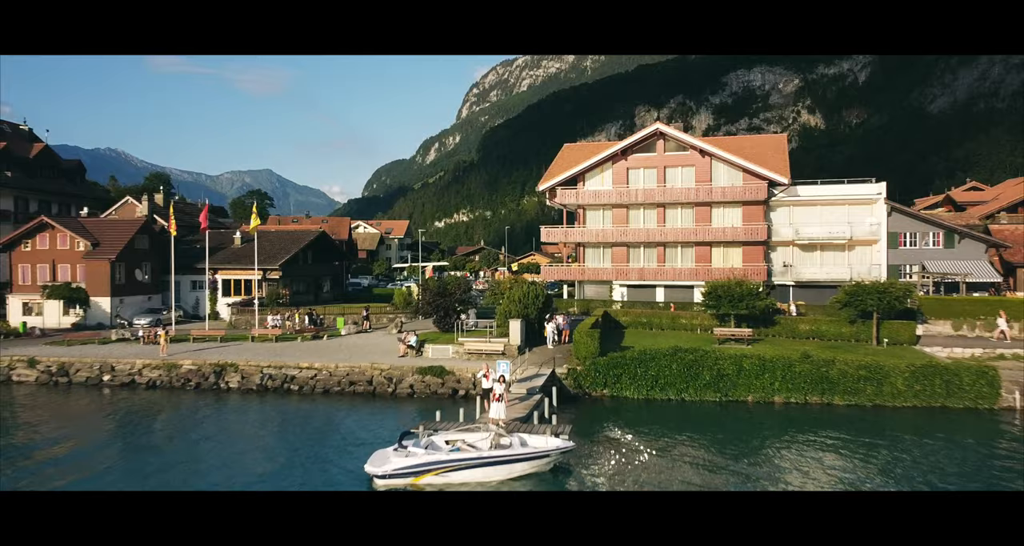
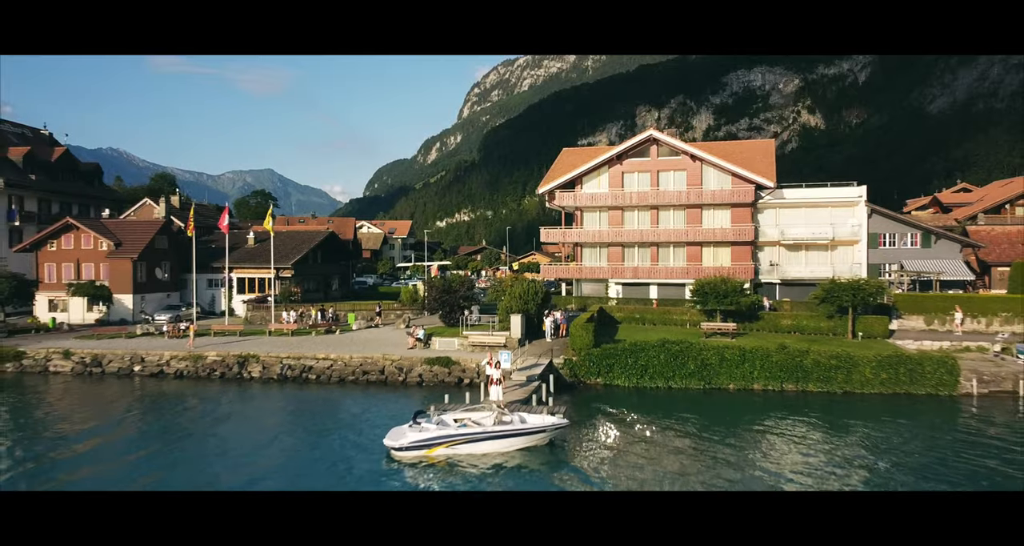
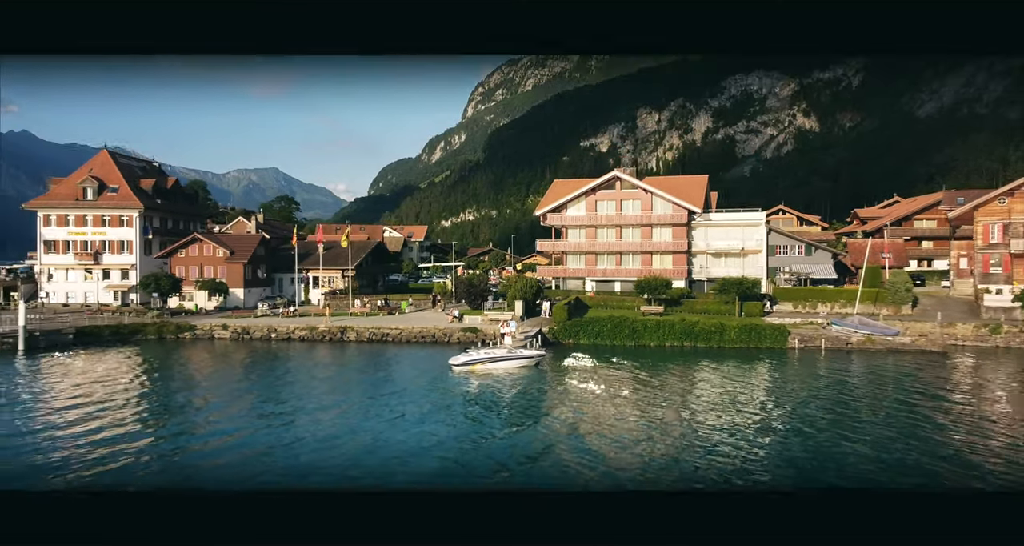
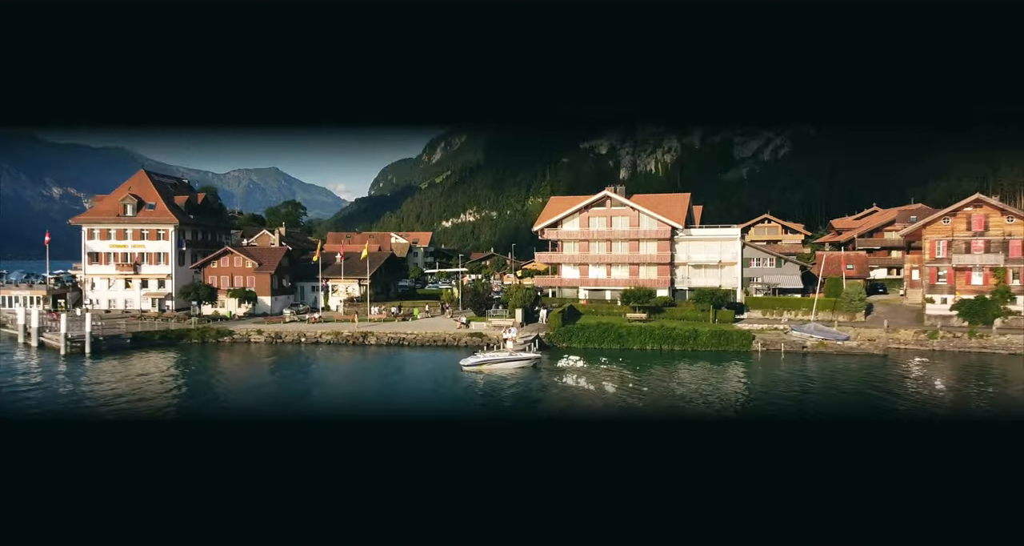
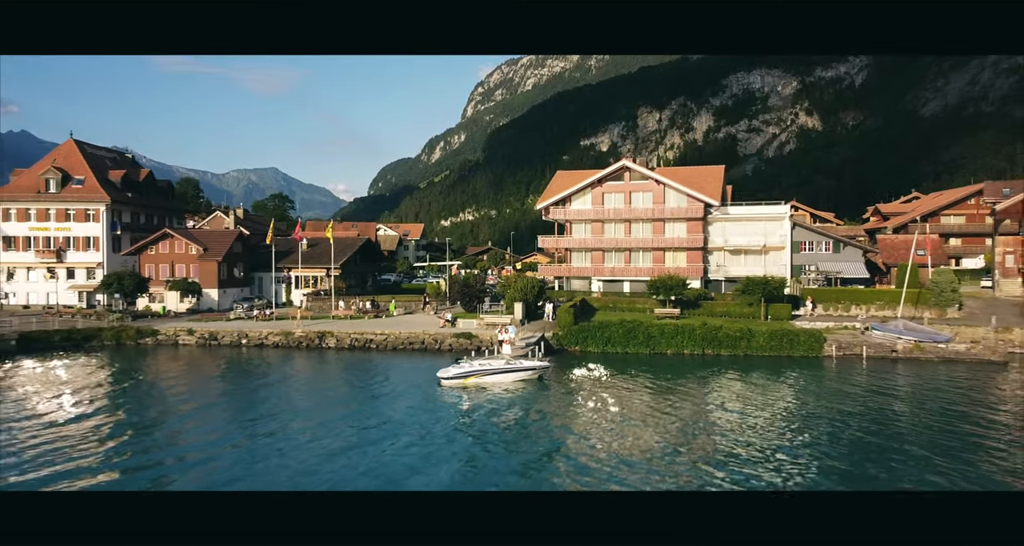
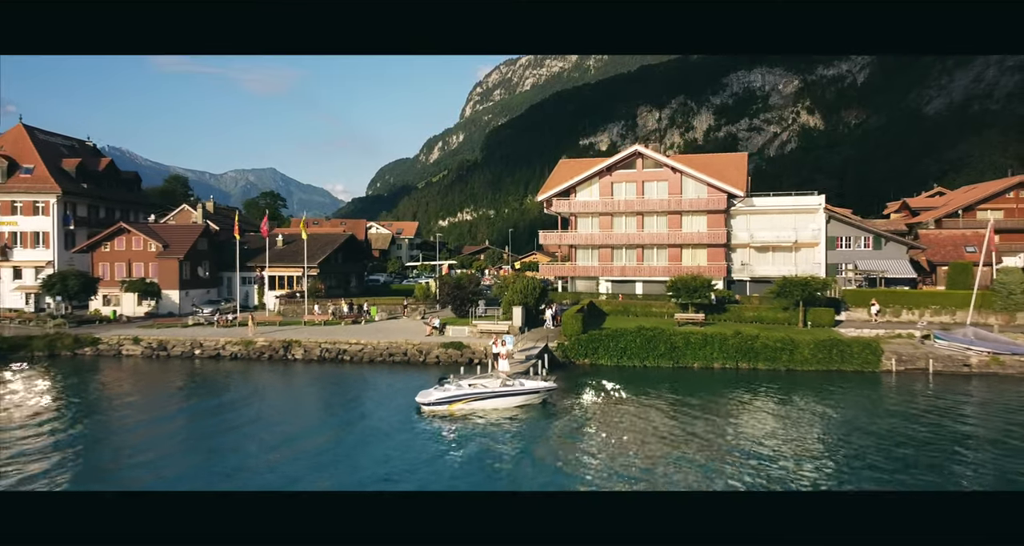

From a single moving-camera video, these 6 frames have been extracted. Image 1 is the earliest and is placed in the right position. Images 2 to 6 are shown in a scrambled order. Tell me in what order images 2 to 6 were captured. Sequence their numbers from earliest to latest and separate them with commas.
2, 6, 5, 3, 4
